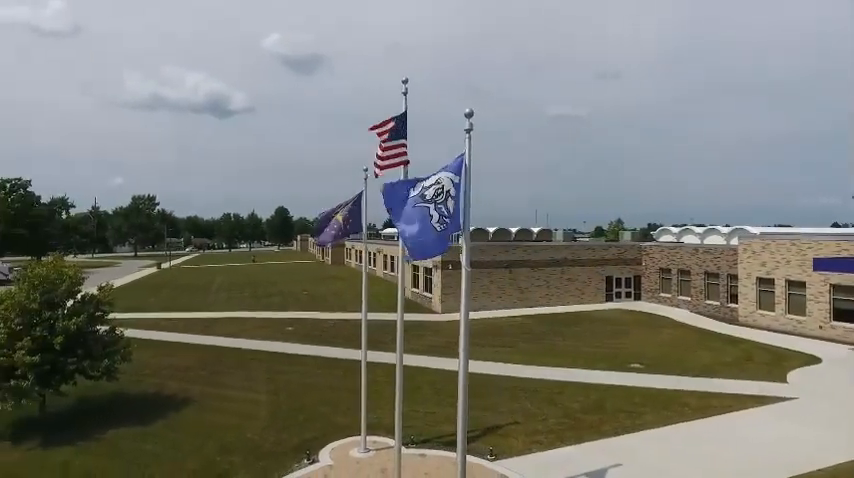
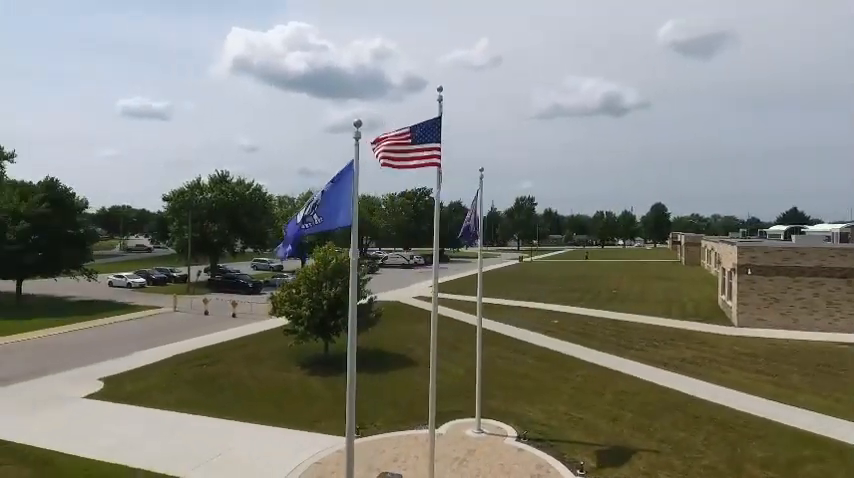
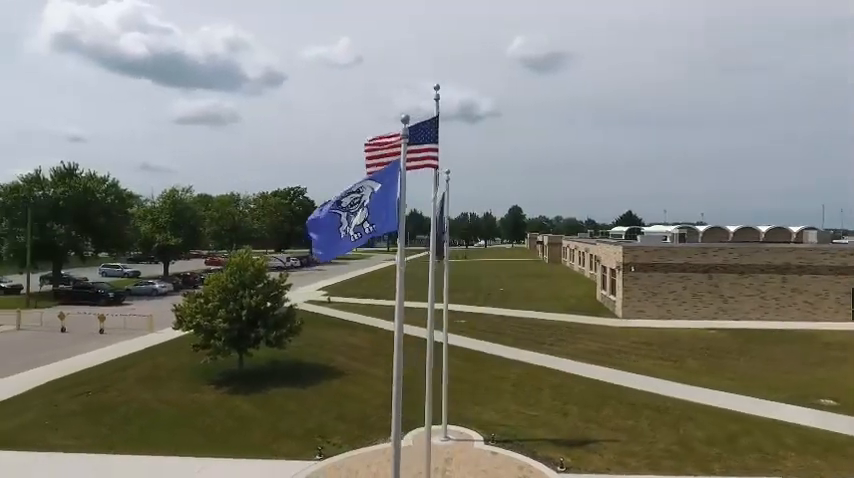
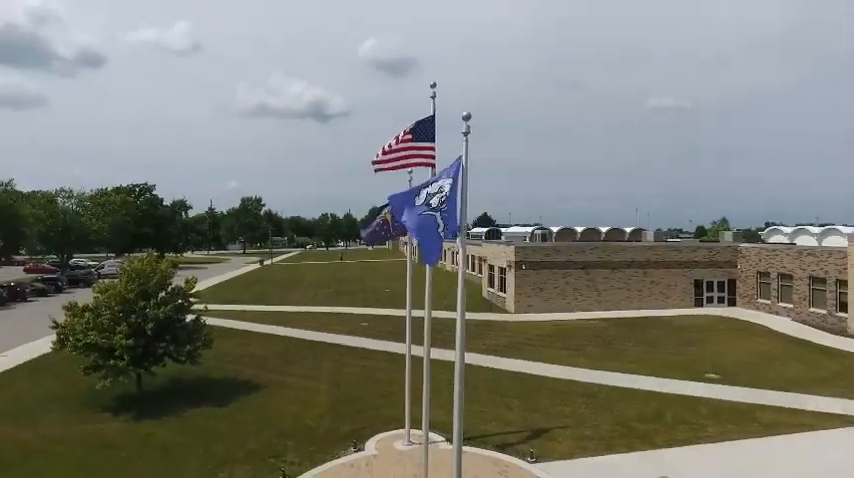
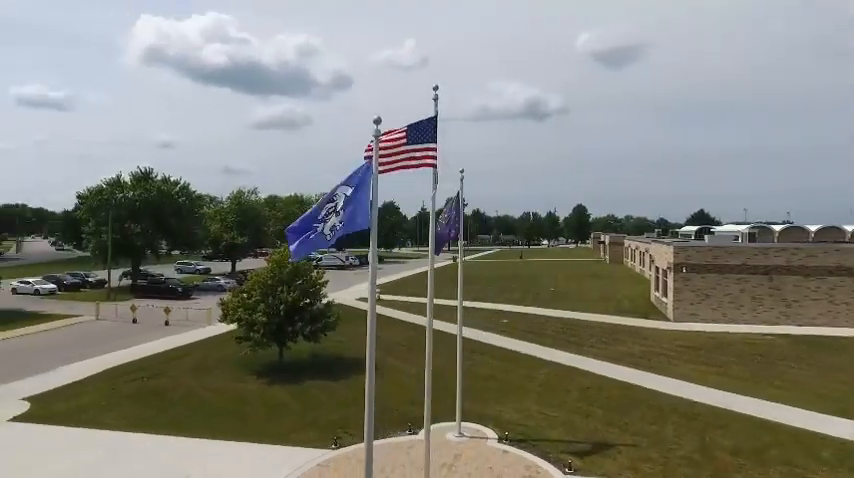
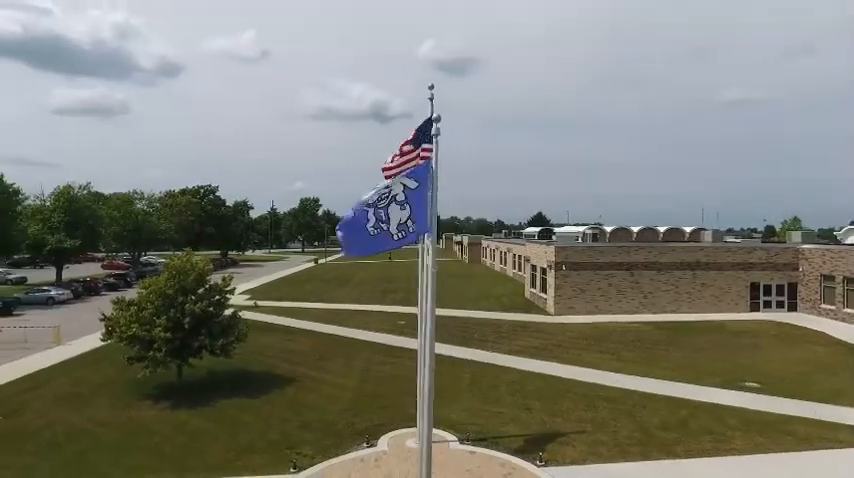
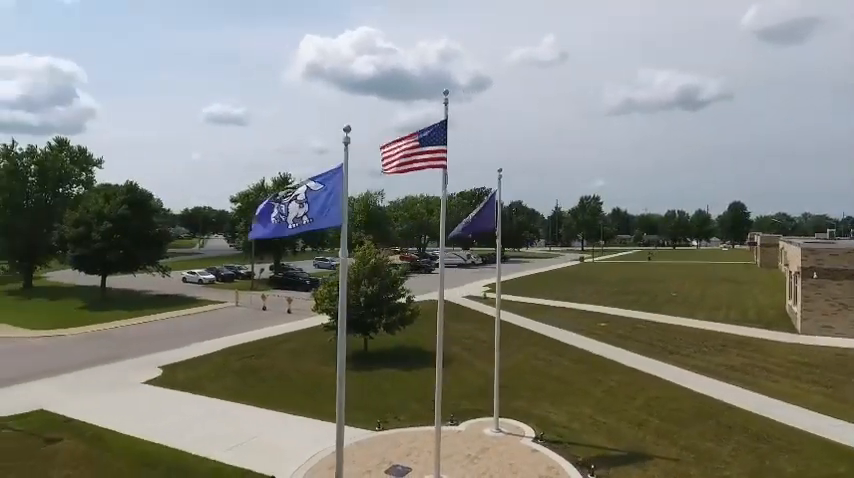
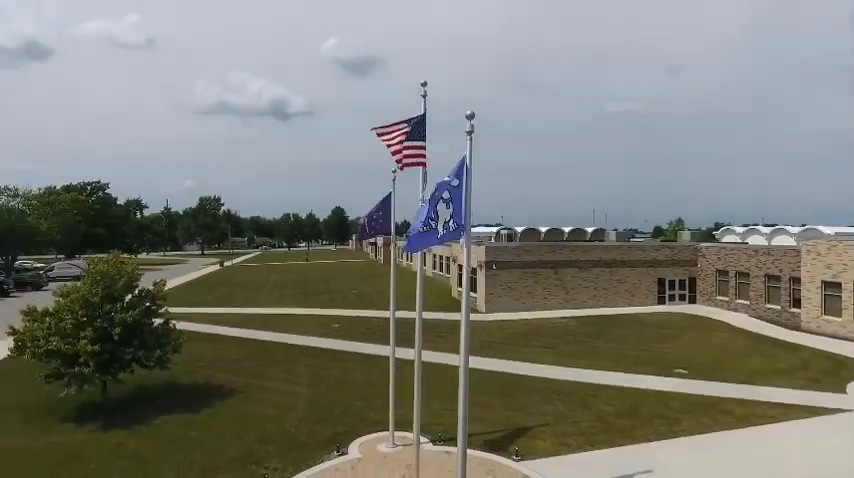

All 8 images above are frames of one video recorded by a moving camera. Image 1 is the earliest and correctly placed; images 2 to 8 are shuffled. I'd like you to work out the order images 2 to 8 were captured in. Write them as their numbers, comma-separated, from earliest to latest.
8, 4, 6, 3, 5, 2, 7
